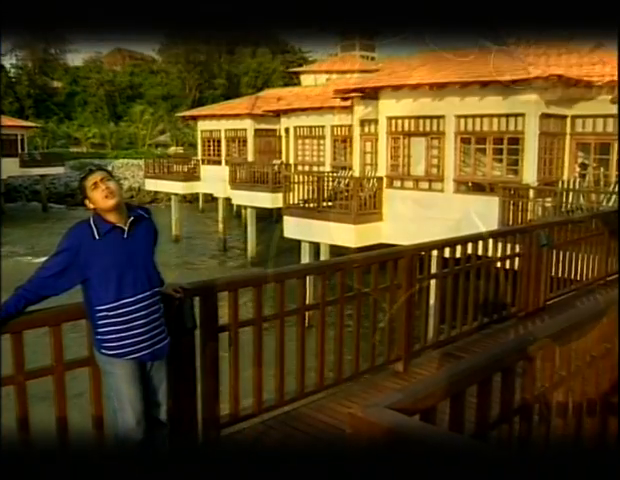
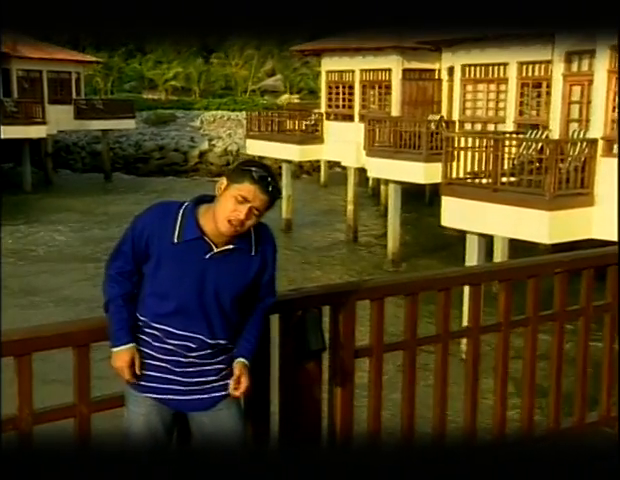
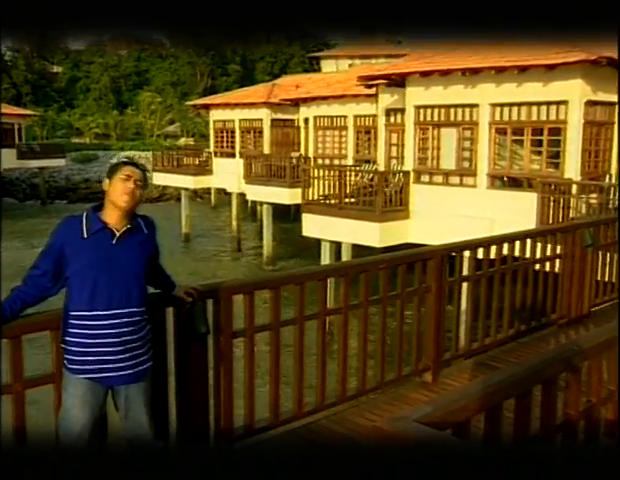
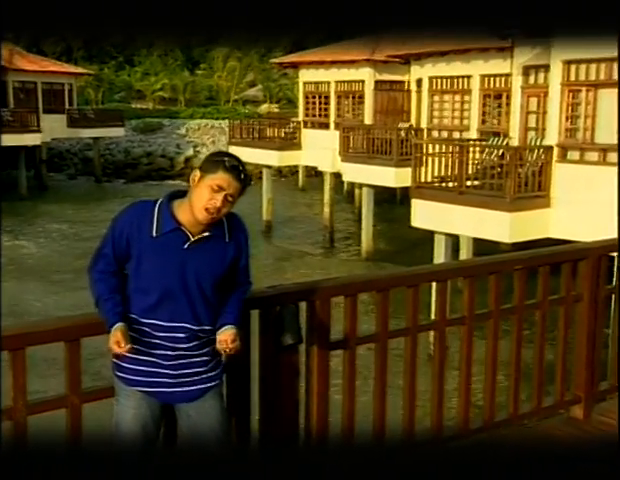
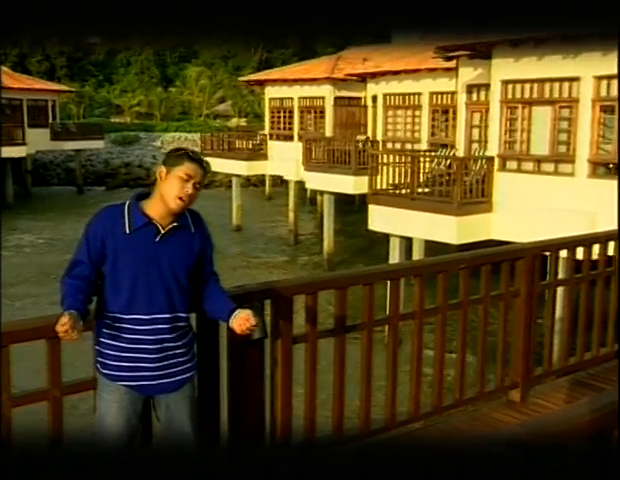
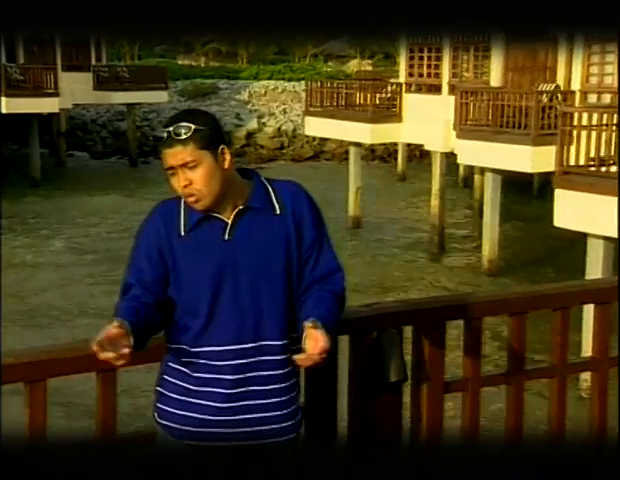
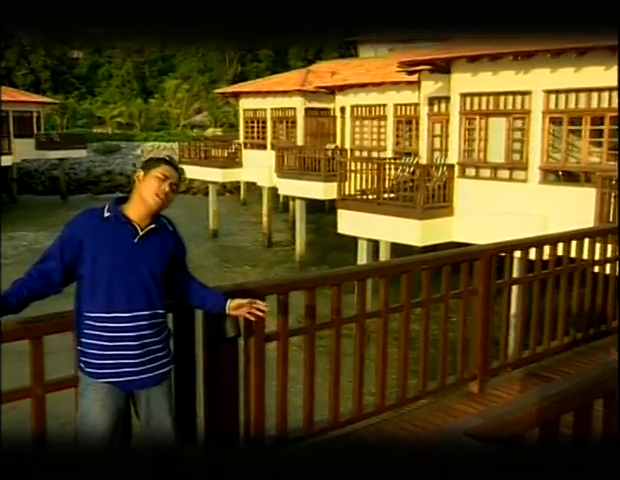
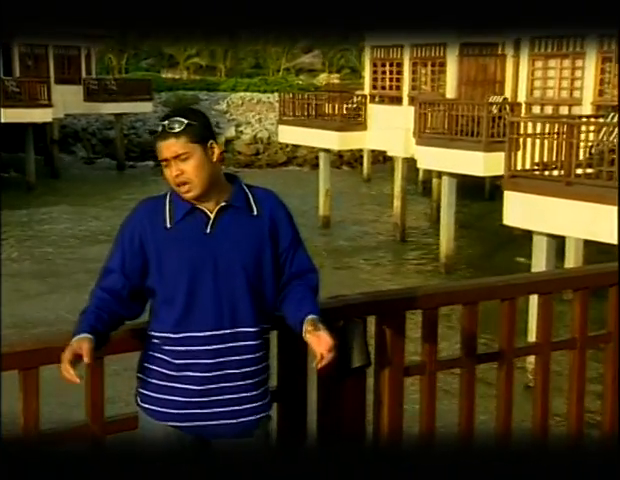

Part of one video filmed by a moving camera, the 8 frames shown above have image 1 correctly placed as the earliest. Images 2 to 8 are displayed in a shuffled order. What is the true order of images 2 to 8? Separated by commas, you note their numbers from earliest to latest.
3, 7, 5, 4, 2, 8, 6
